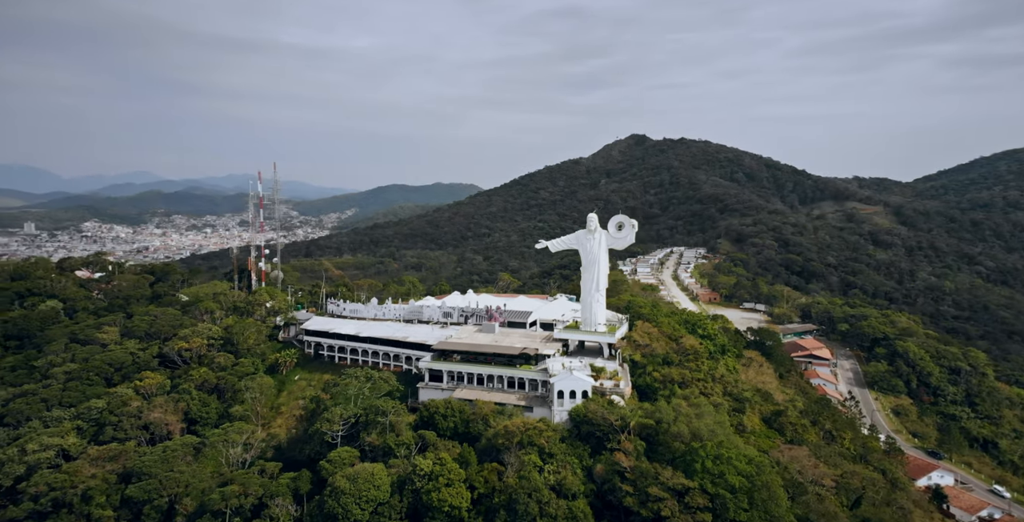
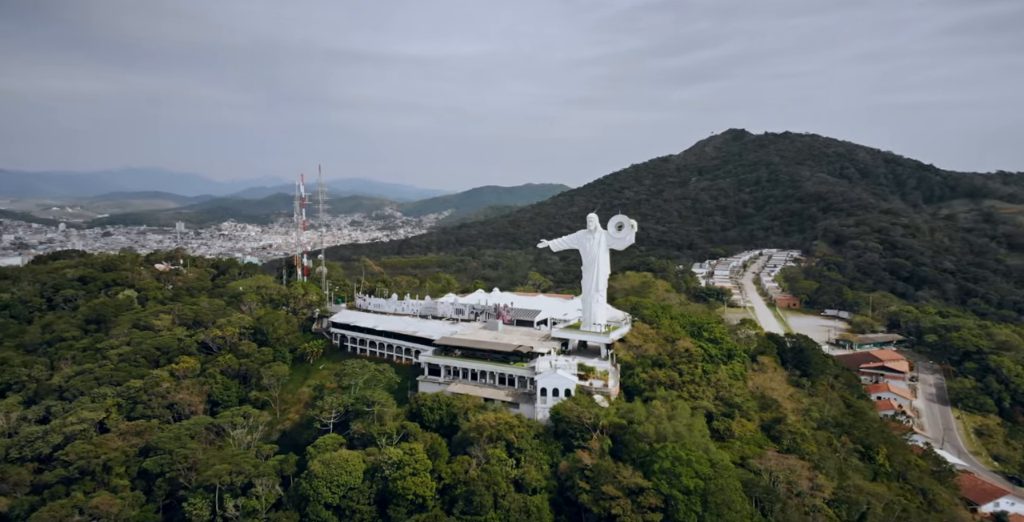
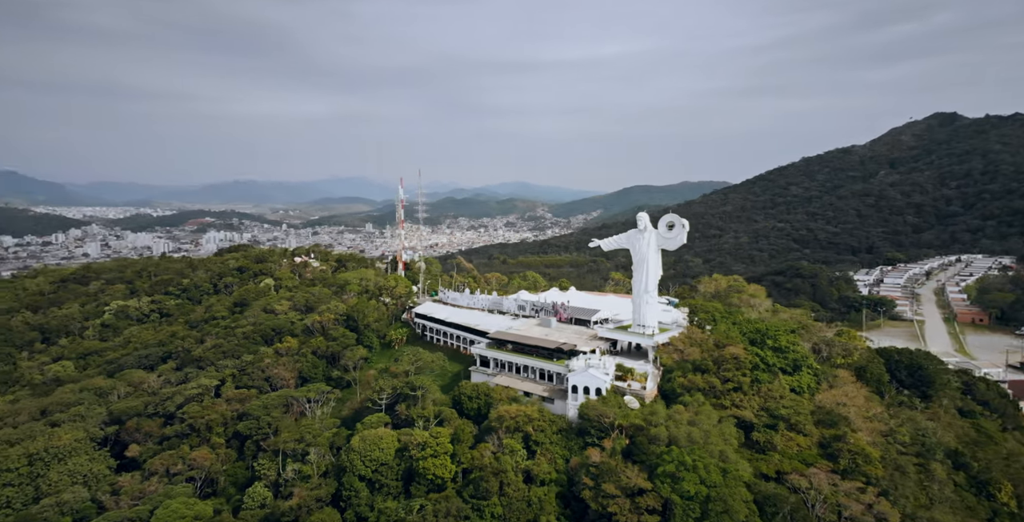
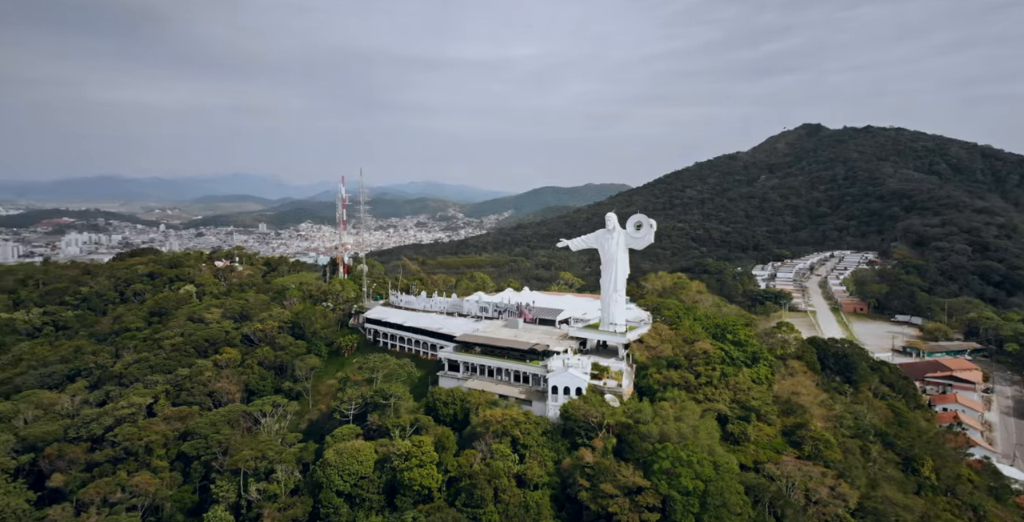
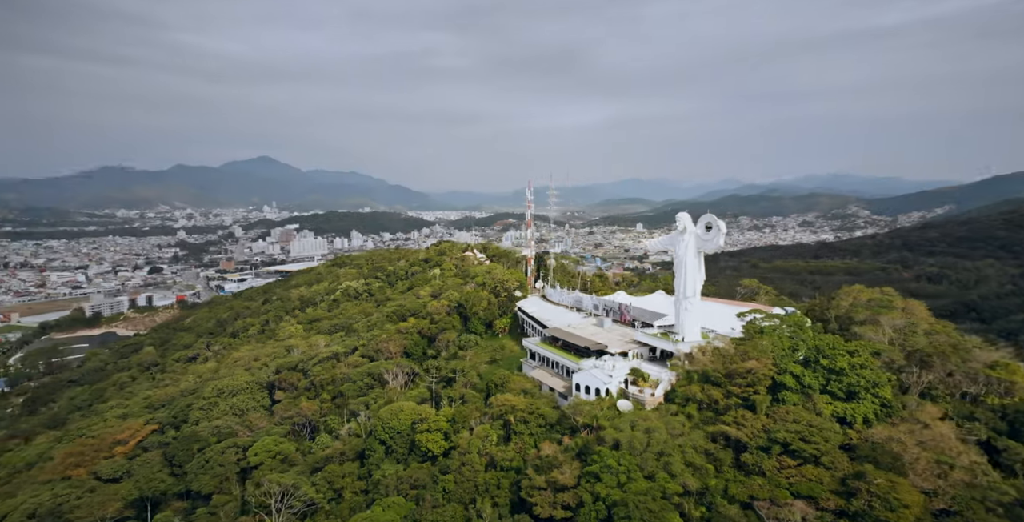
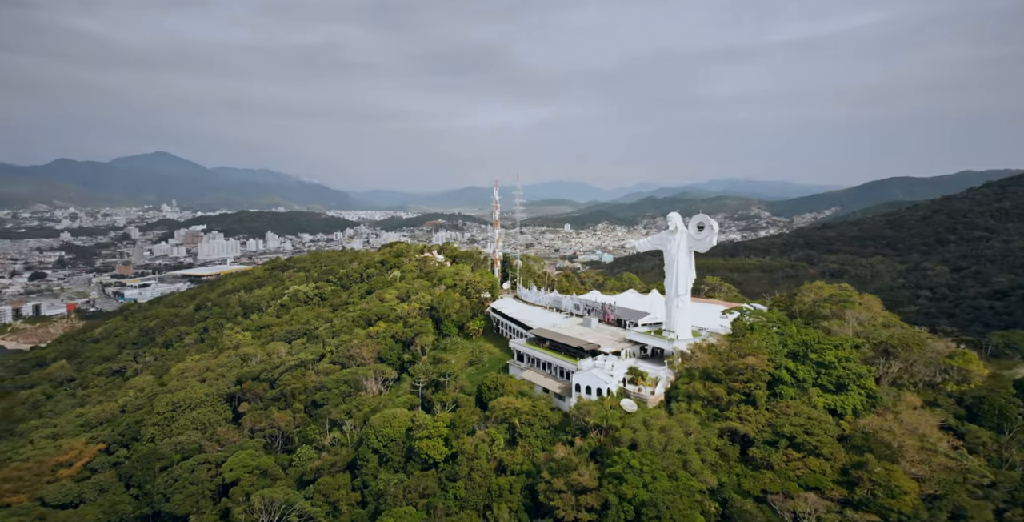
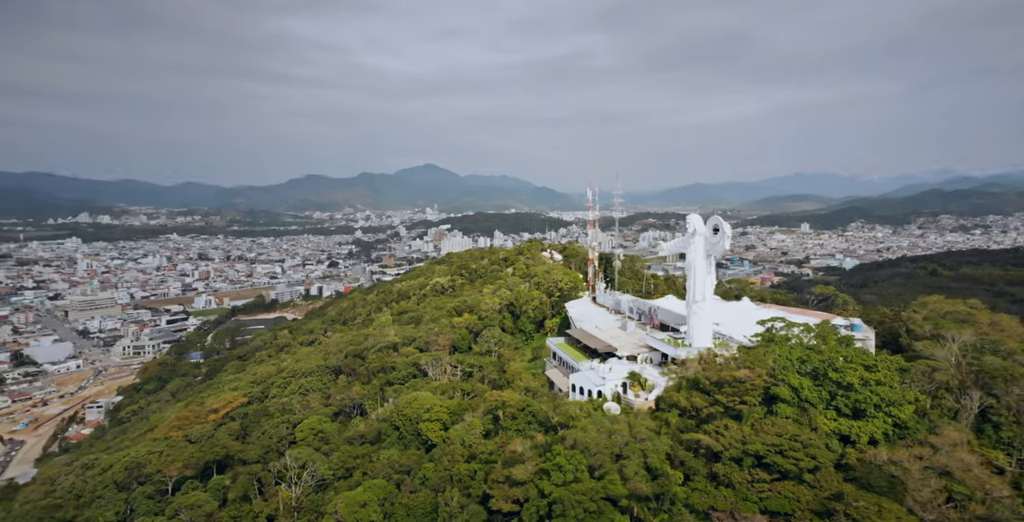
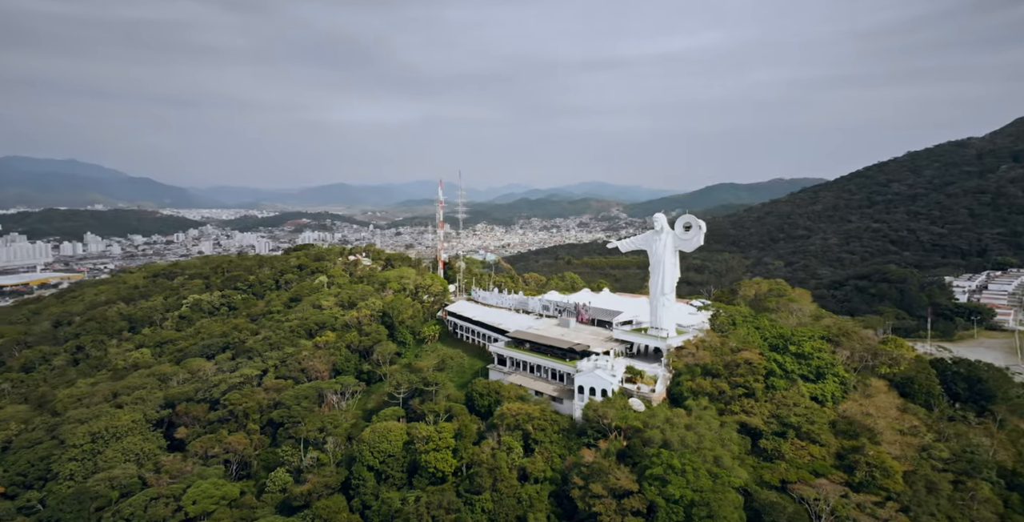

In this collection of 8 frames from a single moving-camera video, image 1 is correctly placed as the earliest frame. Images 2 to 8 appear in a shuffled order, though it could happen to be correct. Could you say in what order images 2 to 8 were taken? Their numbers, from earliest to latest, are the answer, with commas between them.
2, 4, 3, 8, 6, 5, 7
